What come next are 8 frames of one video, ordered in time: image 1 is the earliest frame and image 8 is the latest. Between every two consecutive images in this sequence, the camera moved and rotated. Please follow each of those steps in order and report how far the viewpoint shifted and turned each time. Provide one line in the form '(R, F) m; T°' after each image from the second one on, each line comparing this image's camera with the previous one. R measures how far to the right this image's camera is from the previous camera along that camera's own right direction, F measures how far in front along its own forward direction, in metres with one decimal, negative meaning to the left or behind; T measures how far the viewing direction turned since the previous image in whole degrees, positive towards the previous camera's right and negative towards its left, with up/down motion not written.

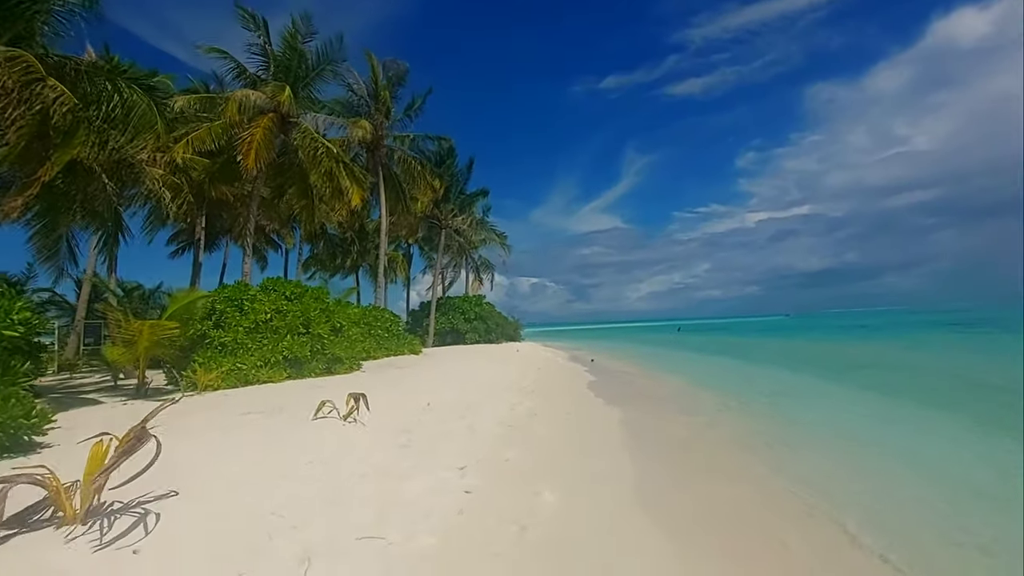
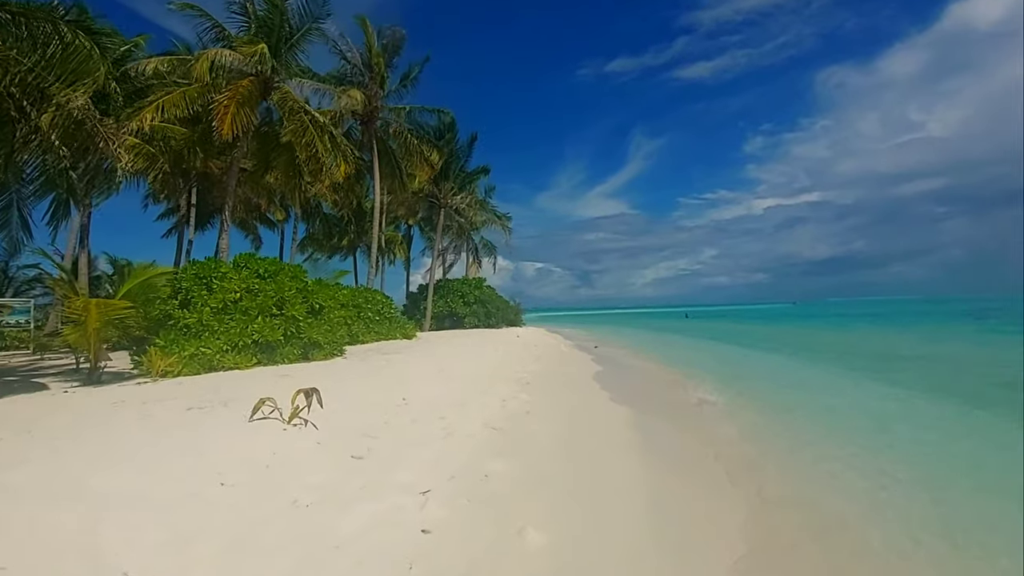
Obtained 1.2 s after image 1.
(+0.2, +1.2) m; -1°
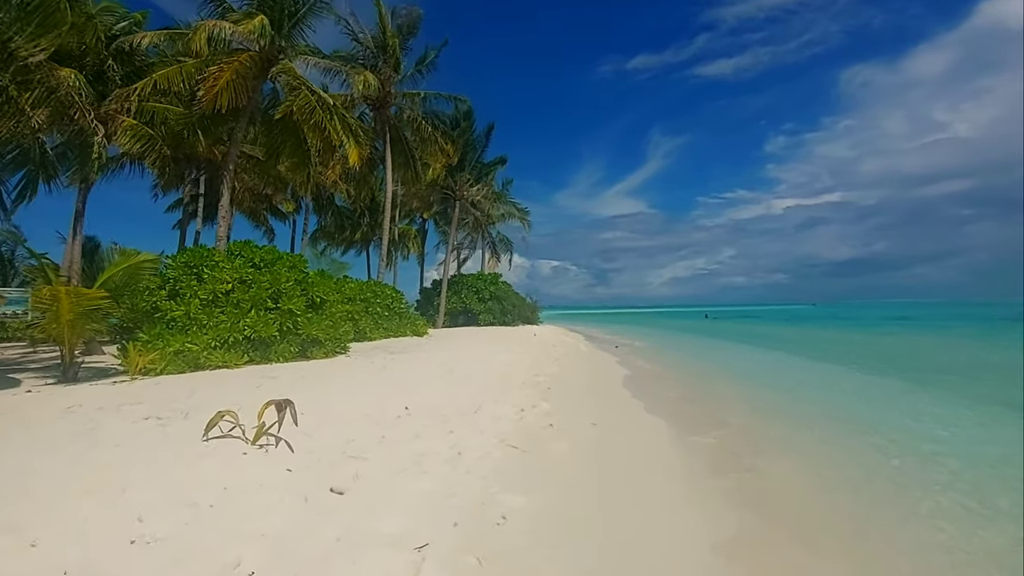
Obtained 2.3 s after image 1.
(-0.1, +1.1) m; -2°
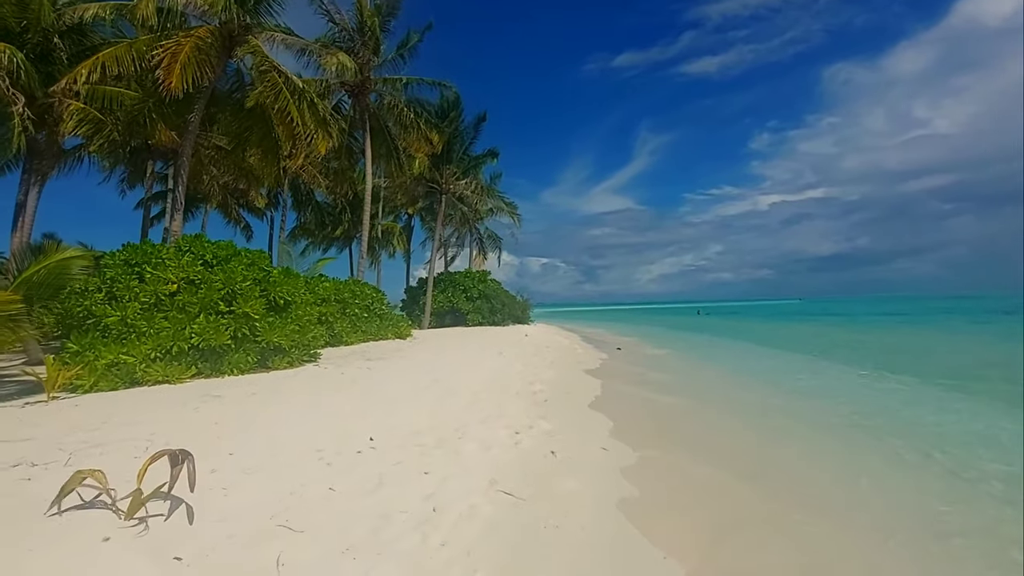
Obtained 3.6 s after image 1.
(0.0, +1.2) m; +1°
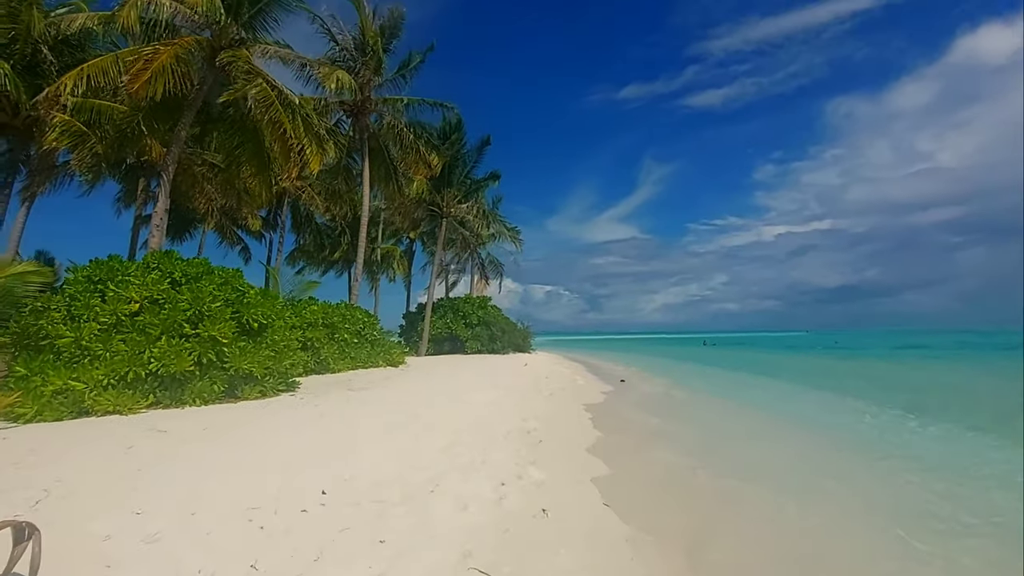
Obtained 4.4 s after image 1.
(+0.1, +0.7) m; 0°
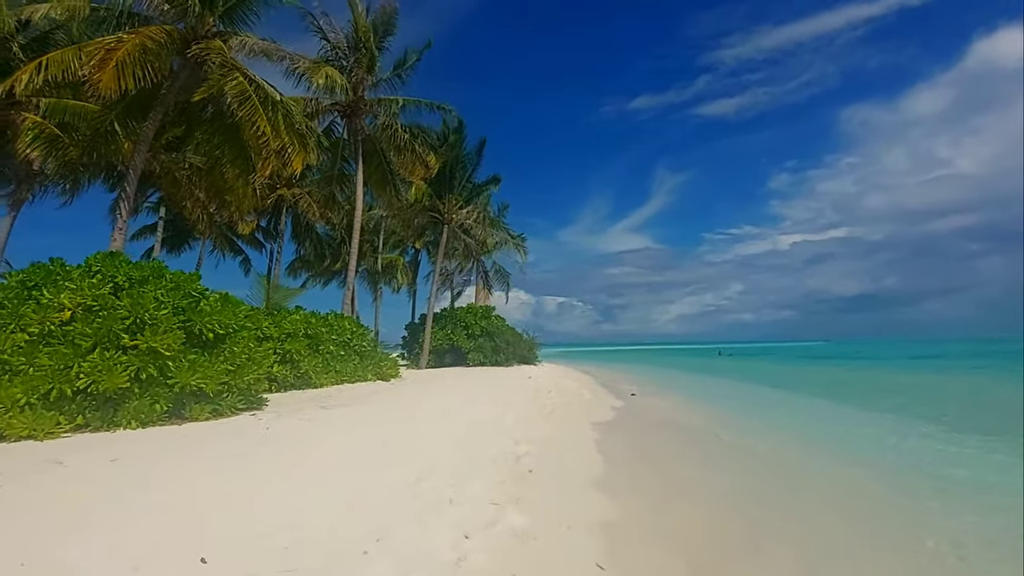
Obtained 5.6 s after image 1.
(+0.3, +1.1) m; -1°
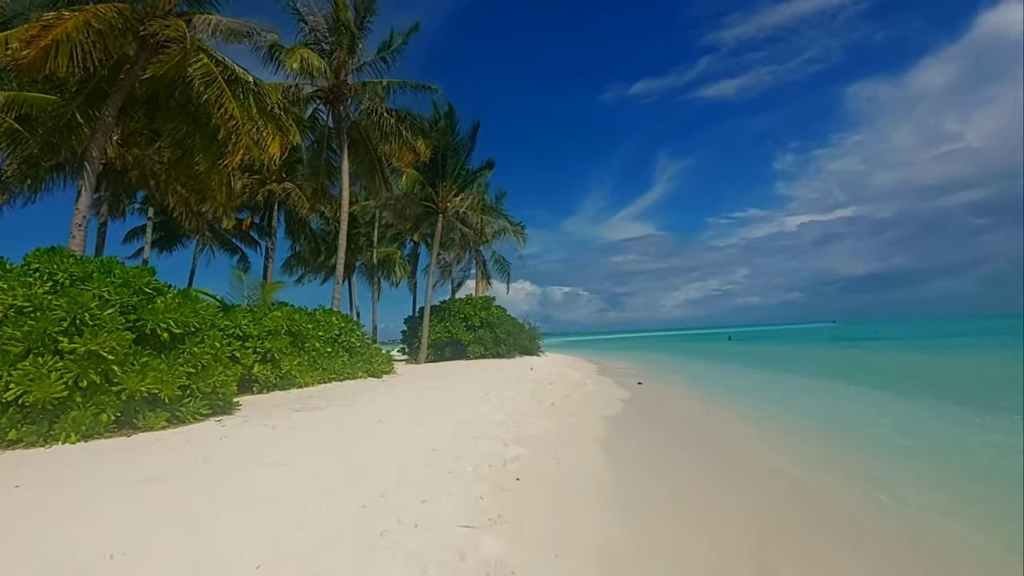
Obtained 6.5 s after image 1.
(+0.3, +0.8) m; -1°
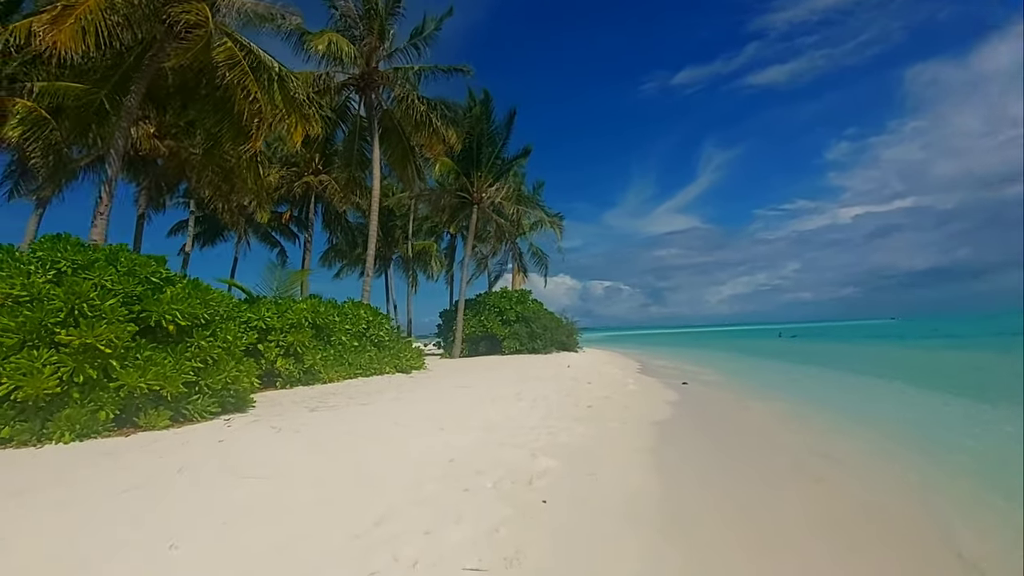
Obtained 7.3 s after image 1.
(+0.1, +0.8) m; -4°
